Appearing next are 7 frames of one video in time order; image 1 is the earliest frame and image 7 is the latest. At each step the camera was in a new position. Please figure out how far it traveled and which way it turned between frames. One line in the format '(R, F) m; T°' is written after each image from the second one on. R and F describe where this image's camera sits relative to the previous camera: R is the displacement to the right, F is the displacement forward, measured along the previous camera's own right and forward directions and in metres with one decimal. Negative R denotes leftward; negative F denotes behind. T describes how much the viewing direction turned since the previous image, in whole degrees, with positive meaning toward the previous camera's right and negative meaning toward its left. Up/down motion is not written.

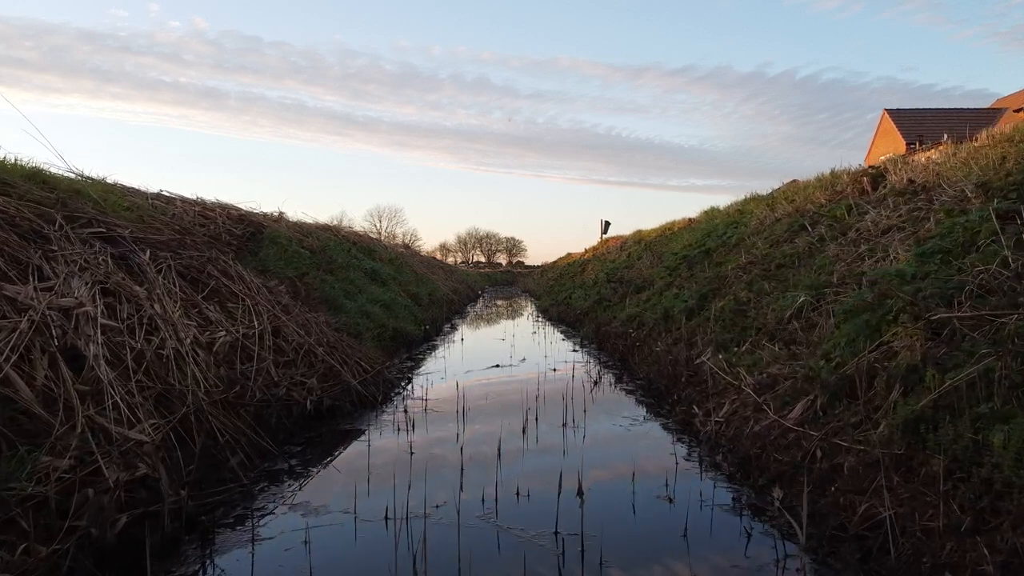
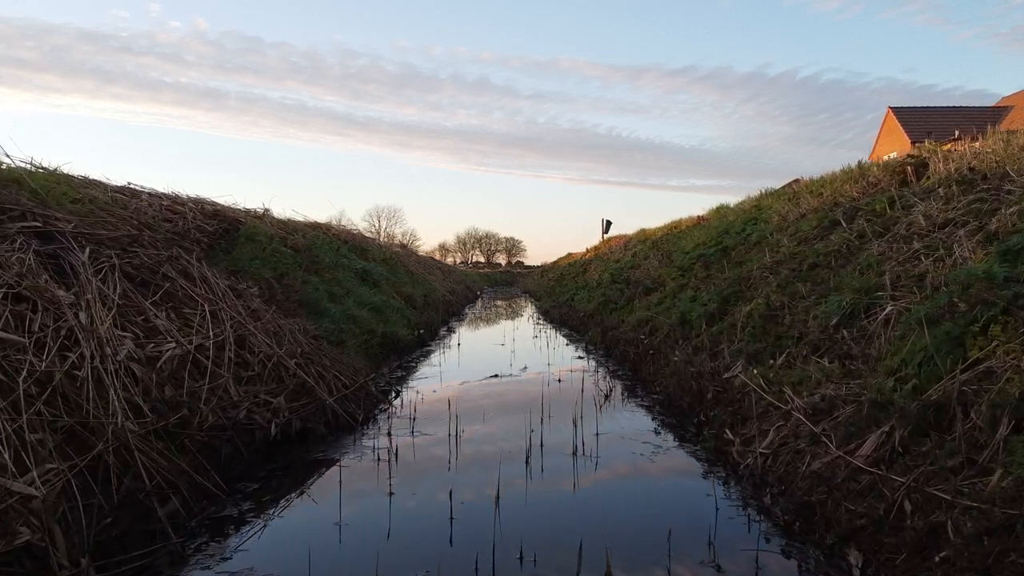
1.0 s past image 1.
(0.0, +0.9) m; 0°
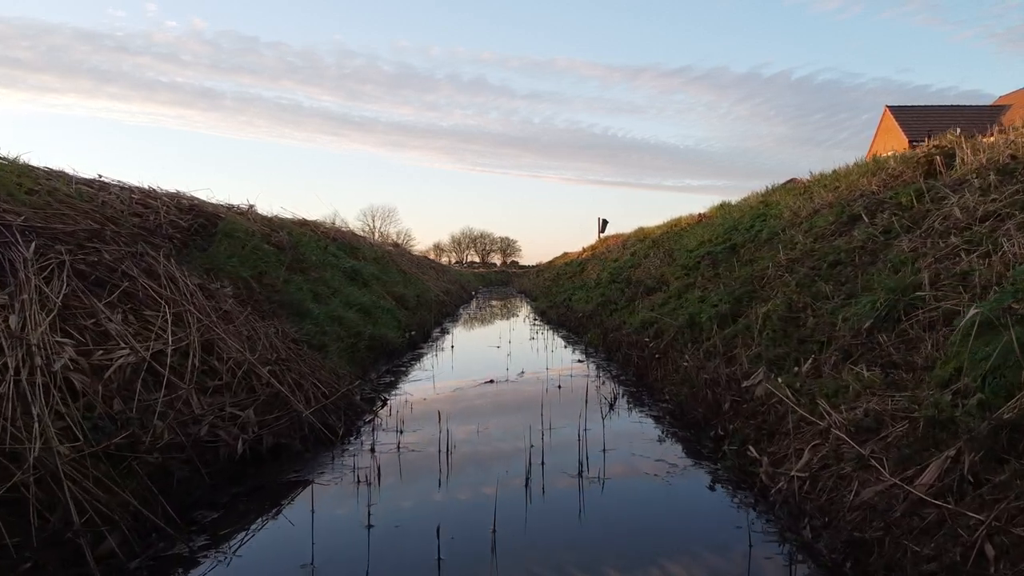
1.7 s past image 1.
(0.0, +0.6) m; 0°
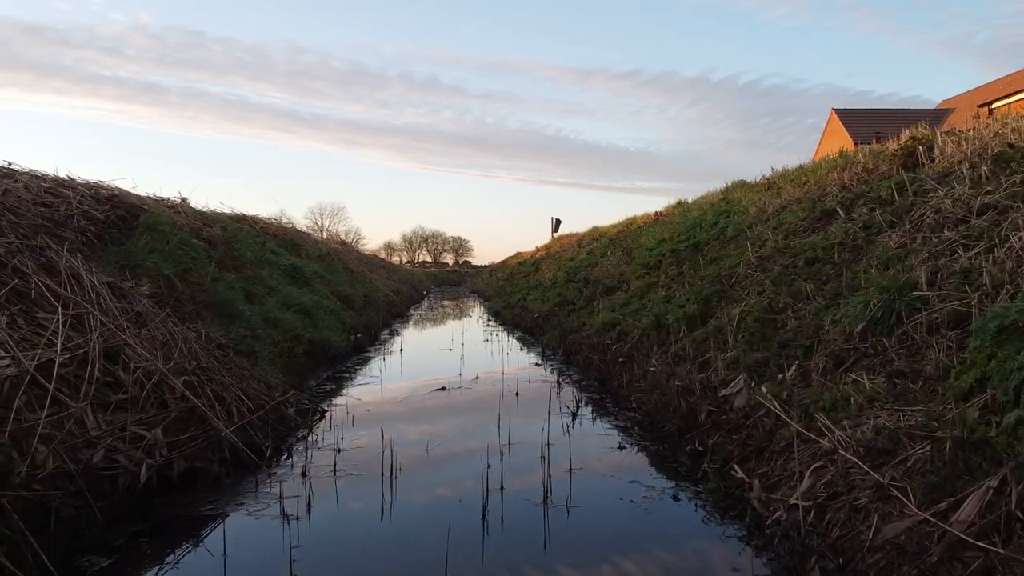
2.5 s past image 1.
(0.0, +0.6) m; +3°
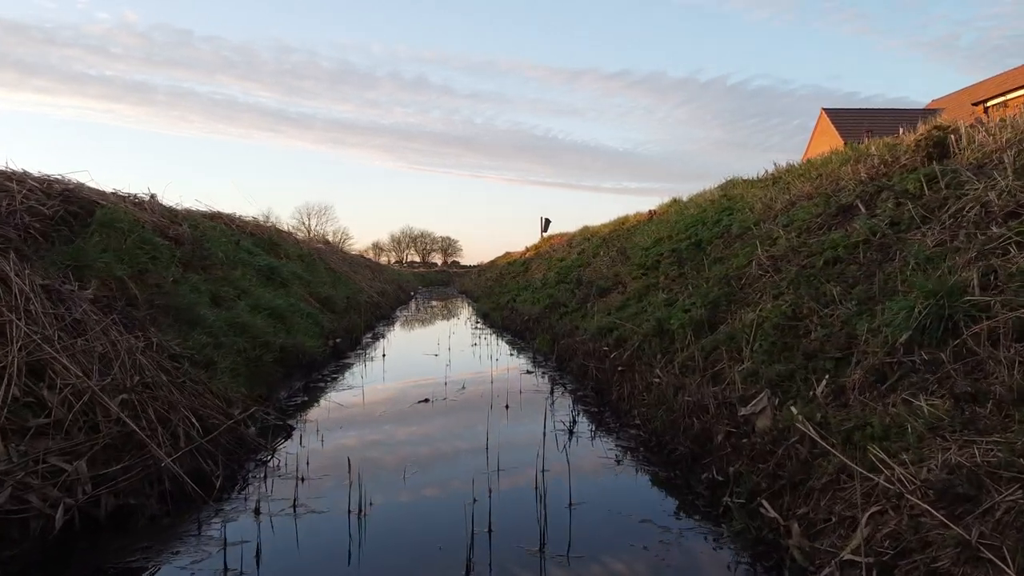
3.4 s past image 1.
(0.0, +0.6) m; +1°
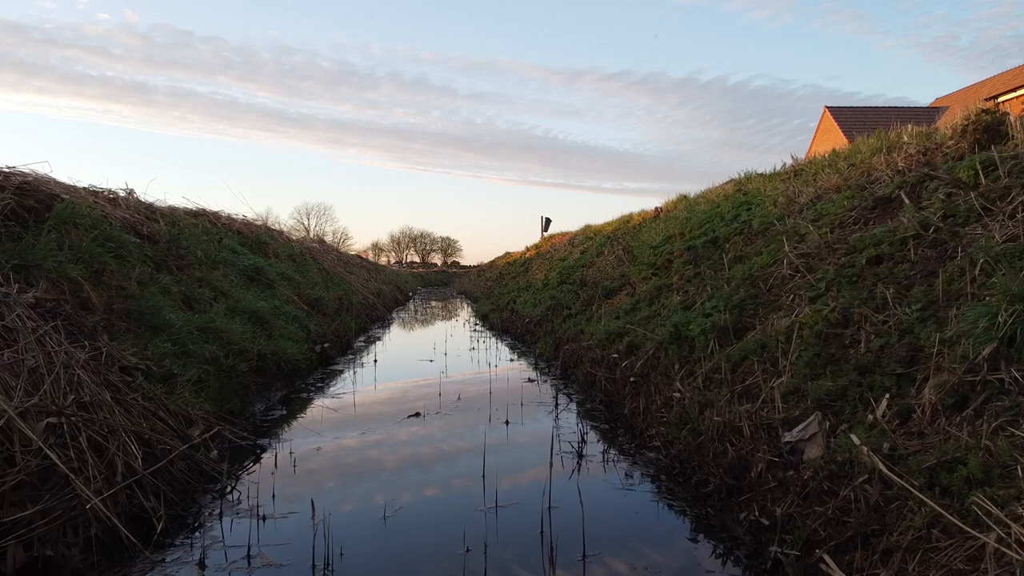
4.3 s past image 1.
(0.0, +0.7) m; 0°
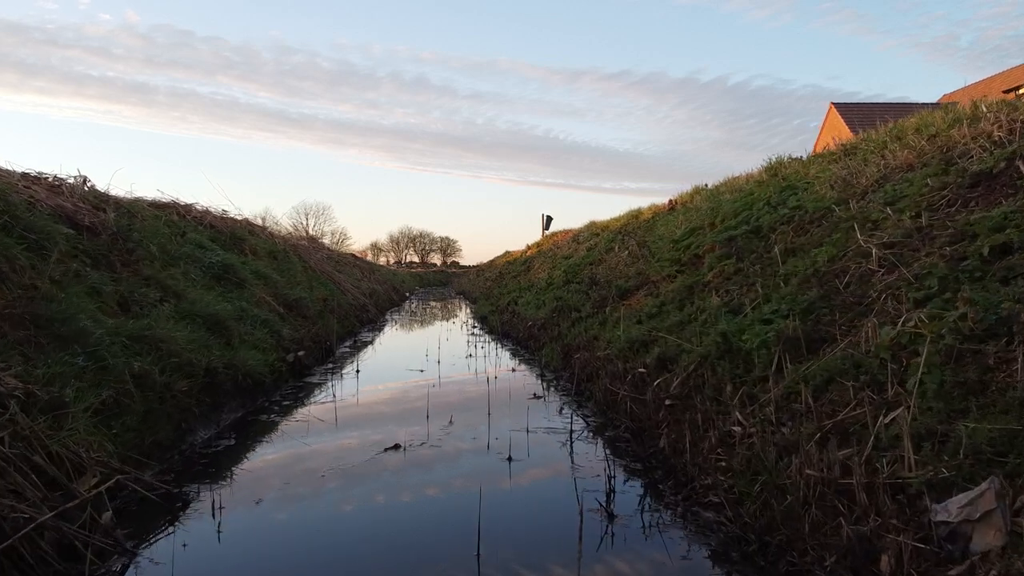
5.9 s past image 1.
(0.0, +1.2) m; 0°
